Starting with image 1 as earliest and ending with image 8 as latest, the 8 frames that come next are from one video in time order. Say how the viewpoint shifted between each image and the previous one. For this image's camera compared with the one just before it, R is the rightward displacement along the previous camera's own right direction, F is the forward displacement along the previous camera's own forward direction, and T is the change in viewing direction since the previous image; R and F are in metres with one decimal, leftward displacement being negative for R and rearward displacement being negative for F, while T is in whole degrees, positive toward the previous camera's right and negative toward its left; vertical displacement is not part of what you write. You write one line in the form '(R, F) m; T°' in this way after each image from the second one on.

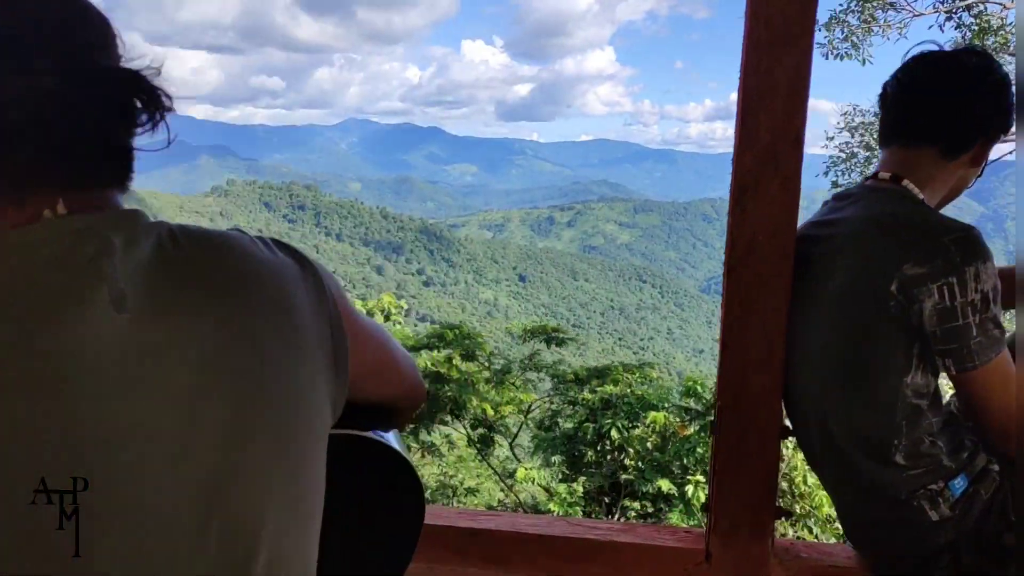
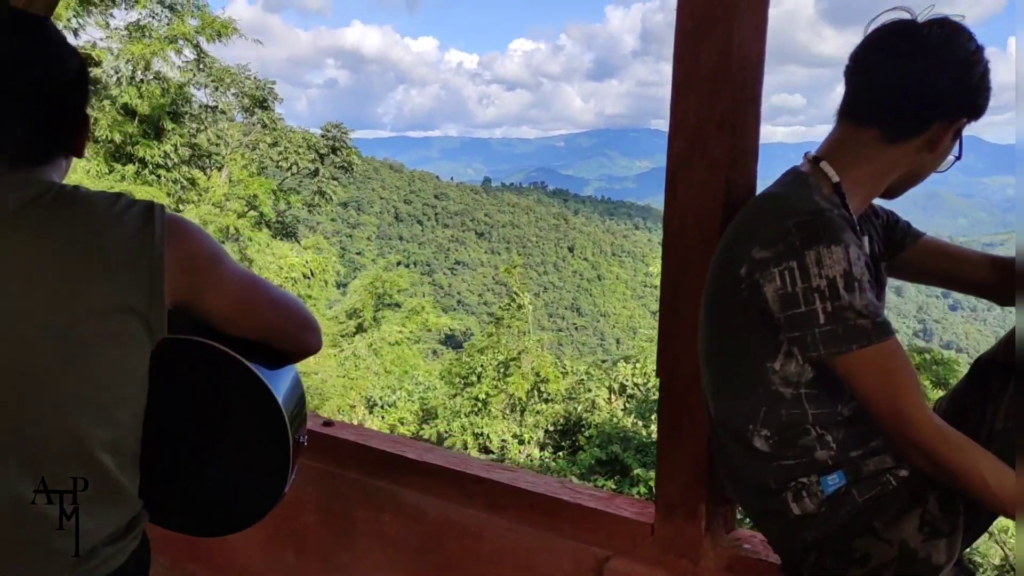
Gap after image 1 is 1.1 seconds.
(+0.9, 0.0) m; -31°
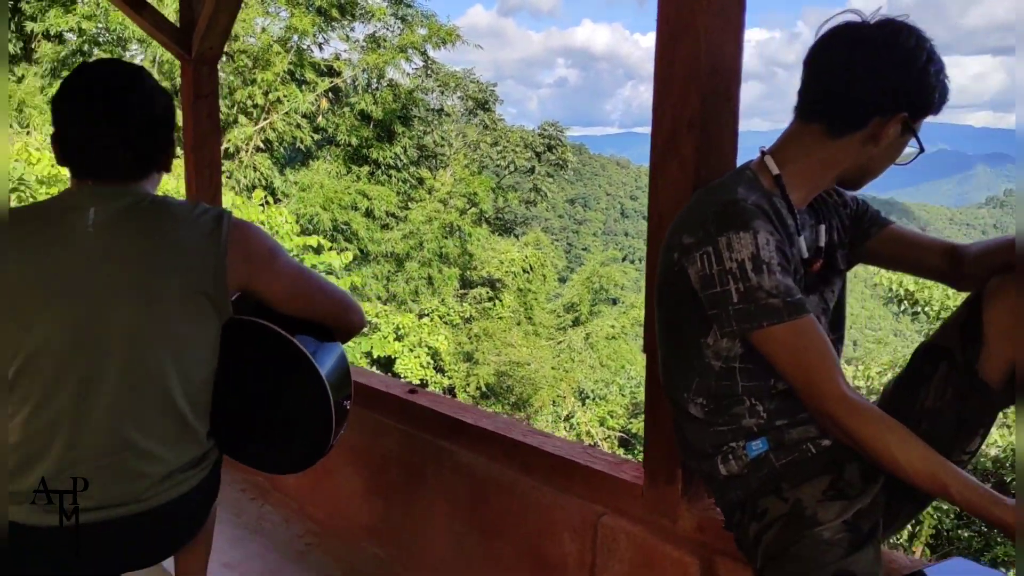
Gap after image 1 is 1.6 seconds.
(+0.4, -0.2) m; -14°
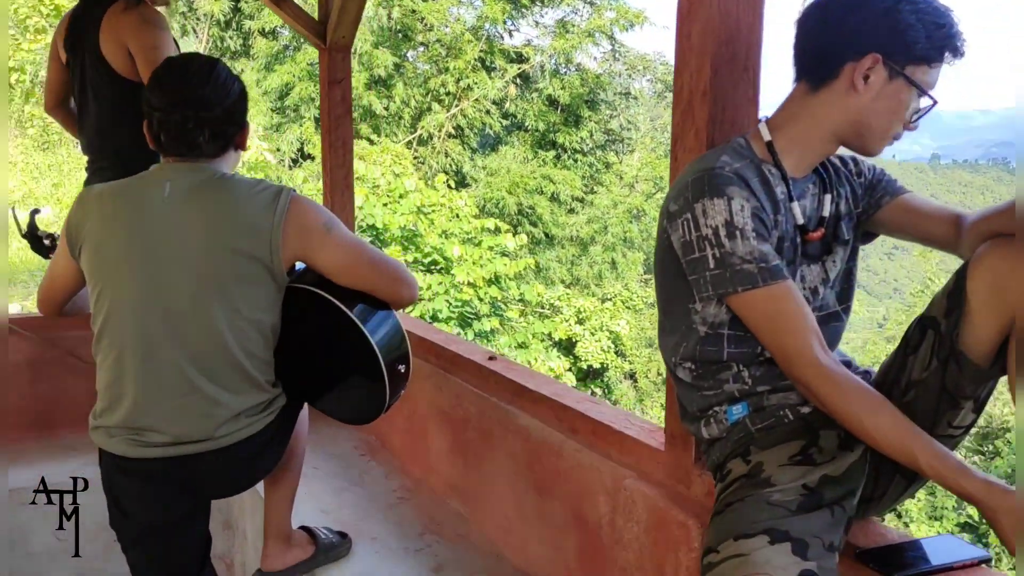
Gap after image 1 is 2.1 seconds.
(+0.3, -0.1) m; -12°
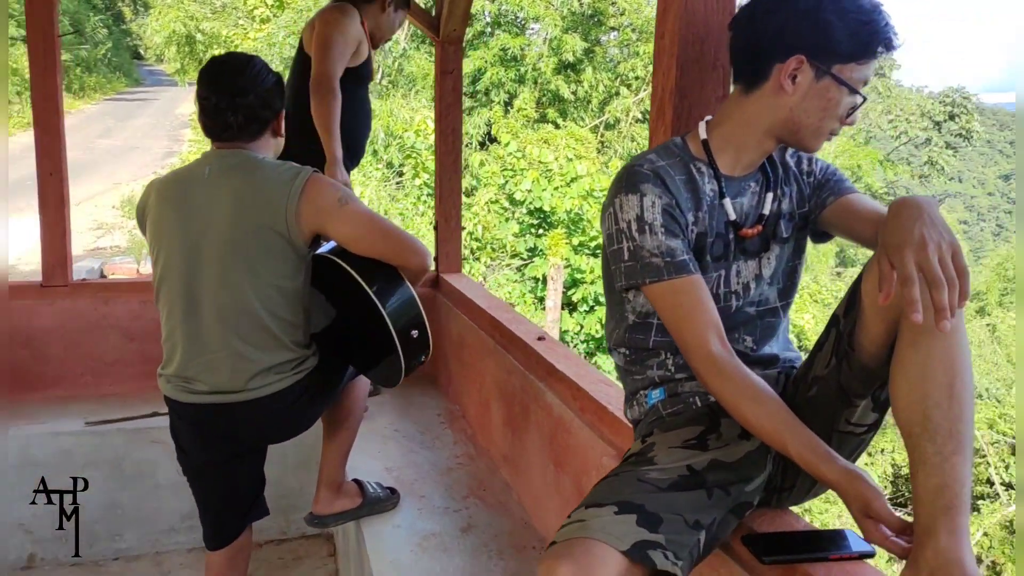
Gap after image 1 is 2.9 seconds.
(+0.4, -0.1) m; -12°
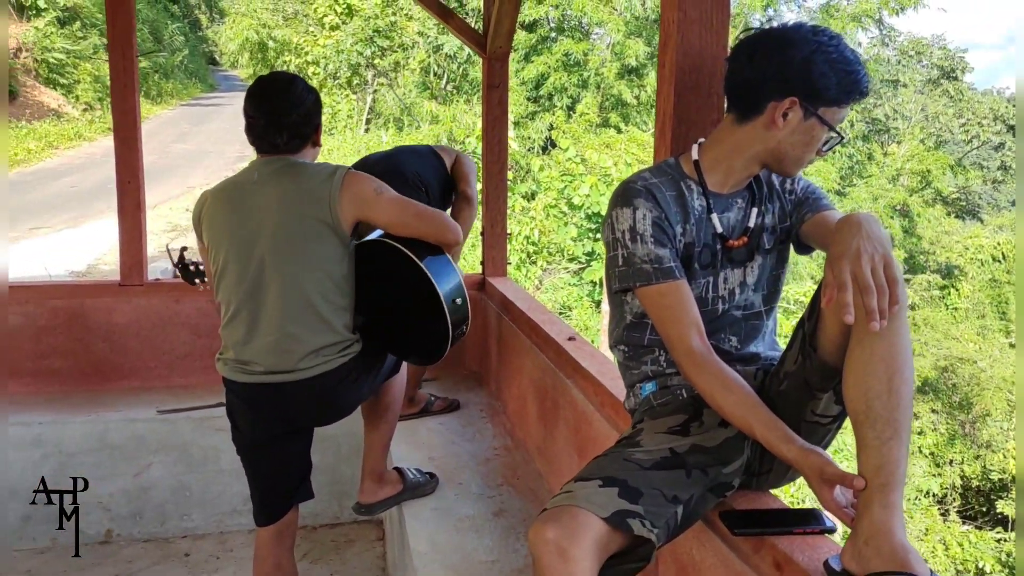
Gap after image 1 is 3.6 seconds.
(+0.1, -0.2) m; -4°
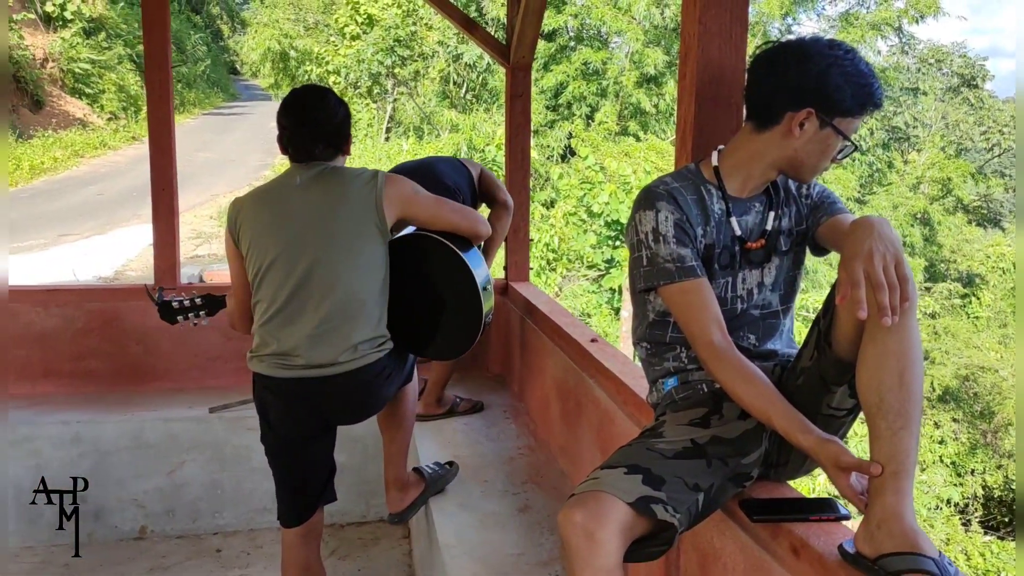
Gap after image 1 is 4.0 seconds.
(0.0, -0.1) m; -1°
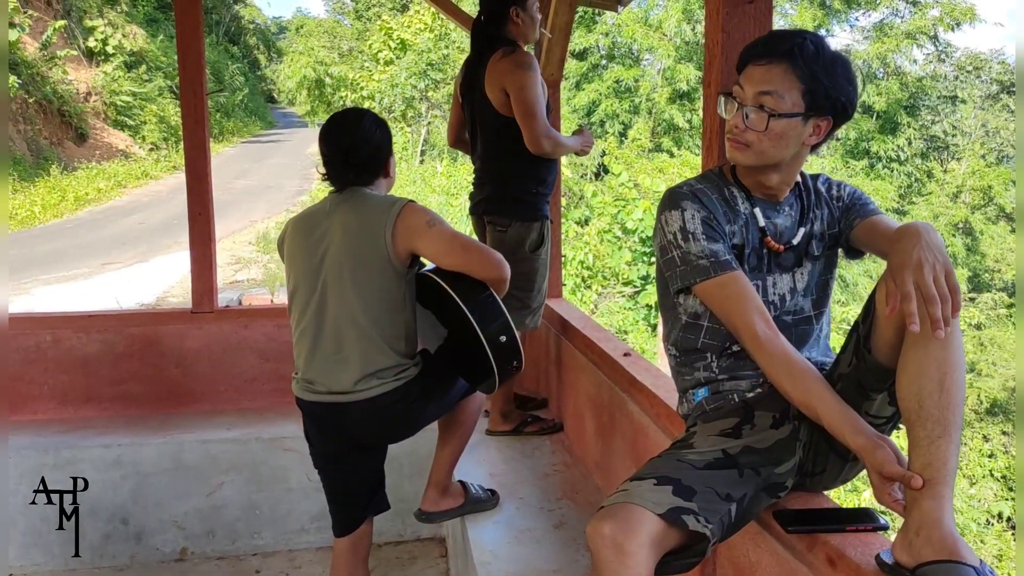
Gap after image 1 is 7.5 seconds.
(0.0, 0.0) m; -2°
